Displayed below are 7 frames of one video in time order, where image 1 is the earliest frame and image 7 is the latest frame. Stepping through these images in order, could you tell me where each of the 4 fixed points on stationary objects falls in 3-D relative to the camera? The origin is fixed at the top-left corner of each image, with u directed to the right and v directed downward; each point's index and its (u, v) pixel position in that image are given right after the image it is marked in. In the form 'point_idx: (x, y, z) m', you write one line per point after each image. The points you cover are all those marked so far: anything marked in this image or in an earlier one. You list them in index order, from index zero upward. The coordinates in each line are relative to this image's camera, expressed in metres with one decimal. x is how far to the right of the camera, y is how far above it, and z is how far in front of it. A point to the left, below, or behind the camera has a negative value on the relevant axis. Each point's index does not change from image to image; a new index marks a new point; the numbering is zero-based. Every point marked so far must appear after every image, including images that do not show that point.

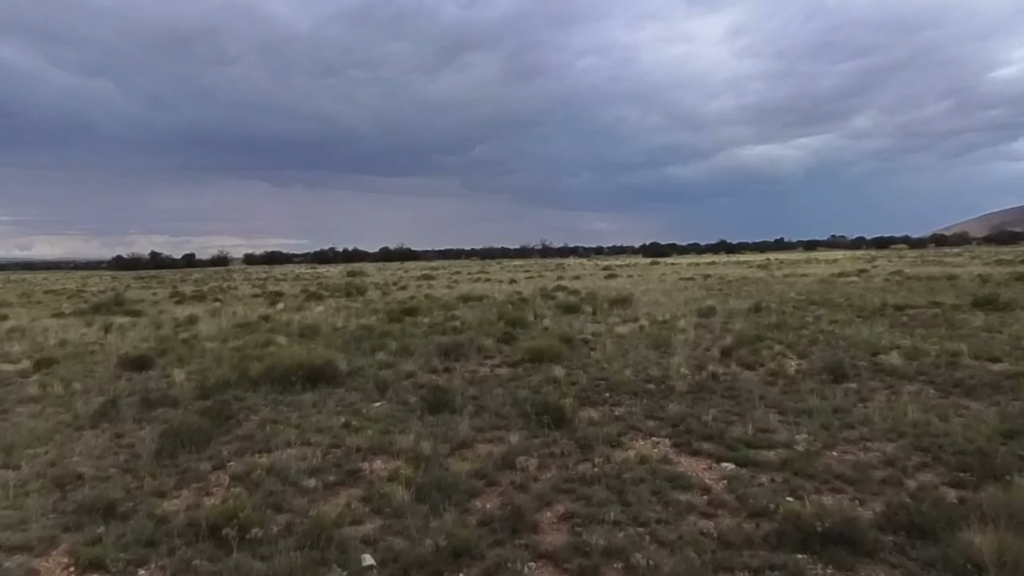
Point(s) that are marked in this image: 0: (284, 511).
0: (-3.1, -3.0, +6.7) m
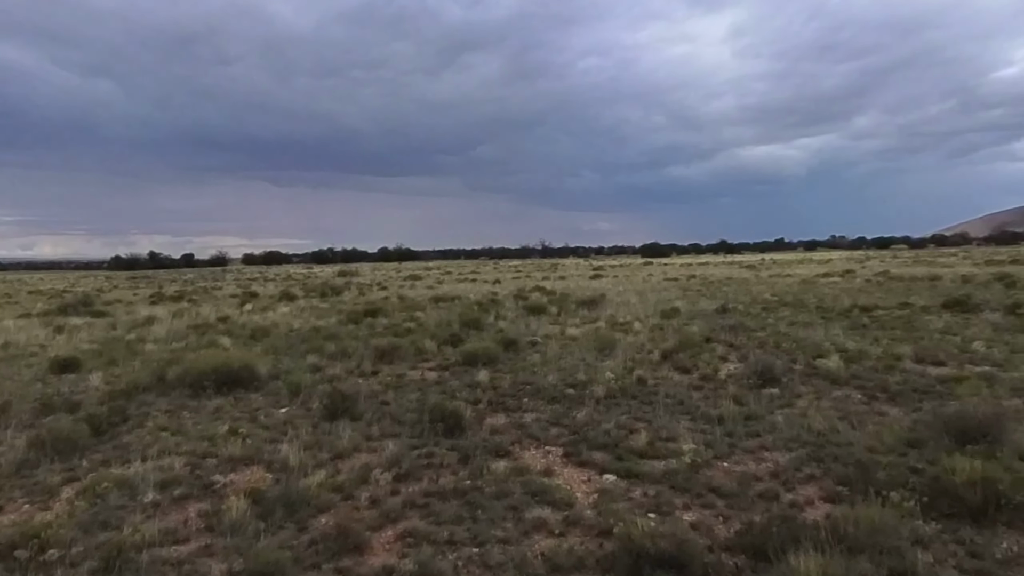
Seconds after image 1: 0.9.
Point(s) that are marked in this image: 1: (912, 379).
0: (-5.1, -3.0, +6.3) m
1: (+9.8, -2.2, +12.2) m
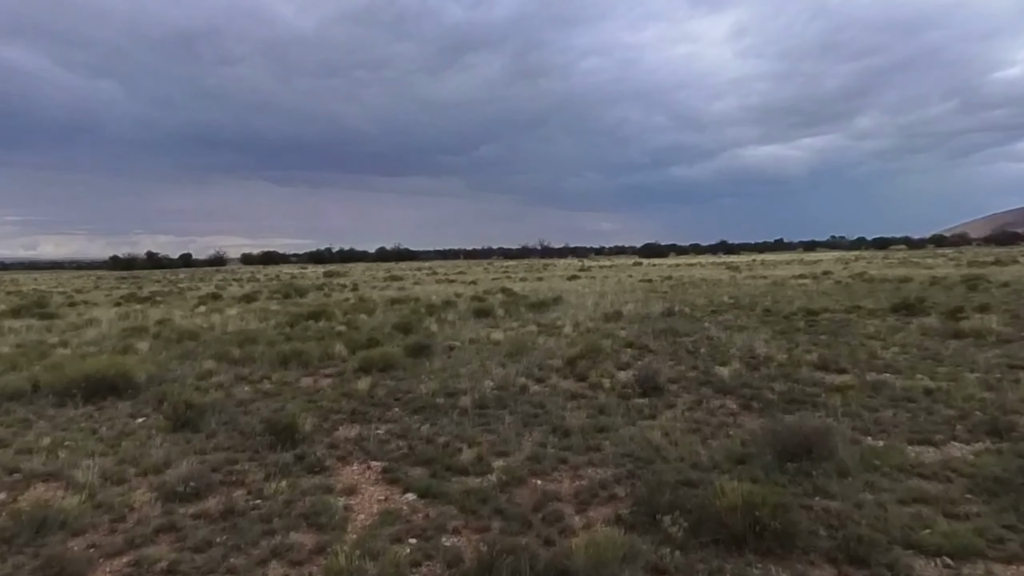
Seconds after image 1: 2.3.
0: (-8.1, -3.2, +5.9) m
1: (+6.8, -2.3, +11.8) m
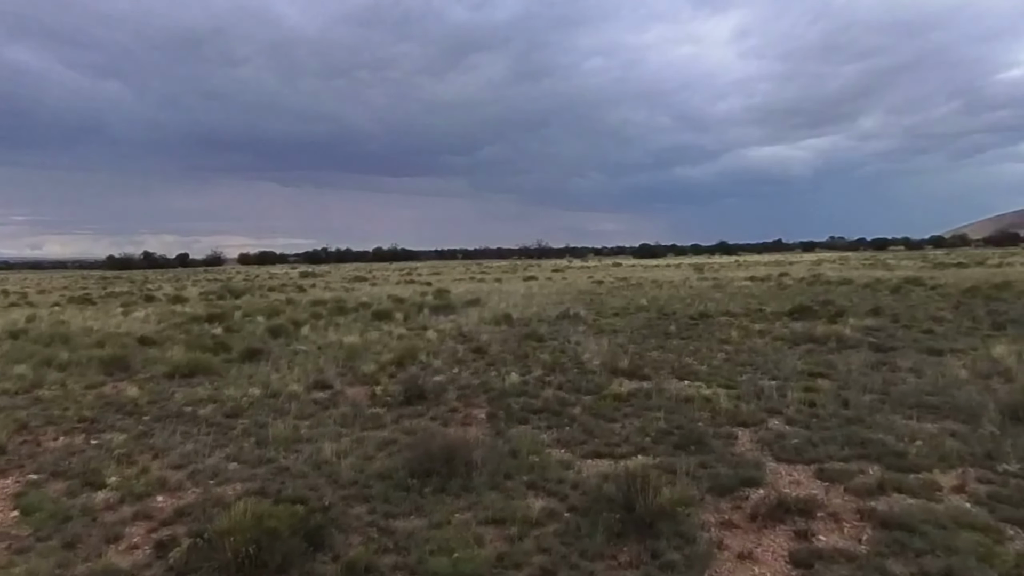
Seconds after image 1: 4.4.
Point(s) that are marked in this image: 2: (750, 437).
0: (-13.5, -3.2, +5.6) m
1: (+1.3, -2.5, +11.5) m
2: (+4.2, -2.6, +8.7) m
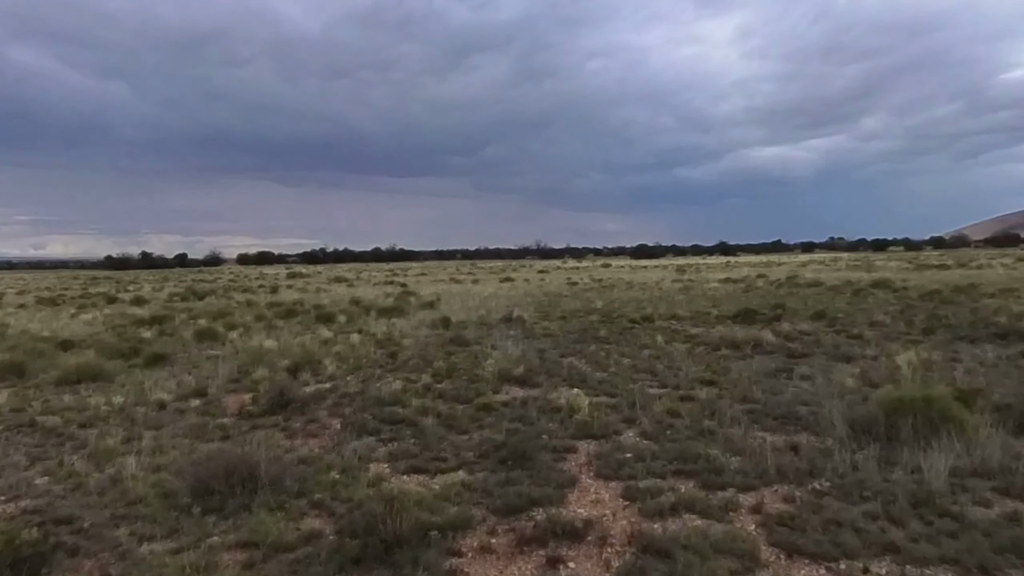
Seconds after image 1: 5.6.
0: (-16.4, -3.4, +5.3) m
1: (-1.6, -2.6, +11.2) m
2: (+1.3, -2.7, +8.4) m
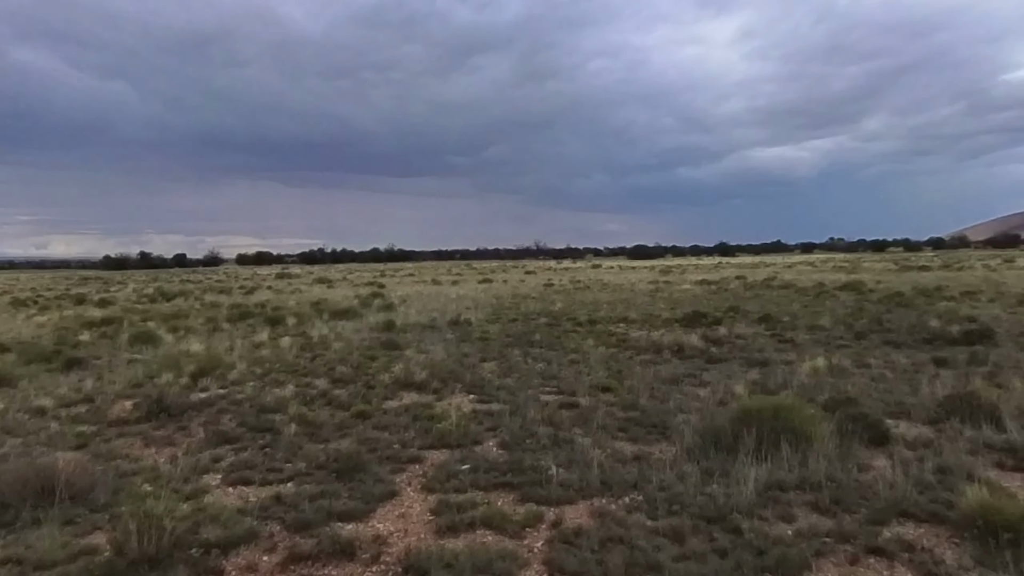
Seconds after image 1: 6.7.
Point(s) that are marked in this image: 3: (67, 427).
0: (-19.0, -3.5, +5.1) m
1: (-4.2, -2.7, +11.1) m
2: (-1.3, -2.9, +8.3) m
3: (-9.1, -2.9, +10.3) m
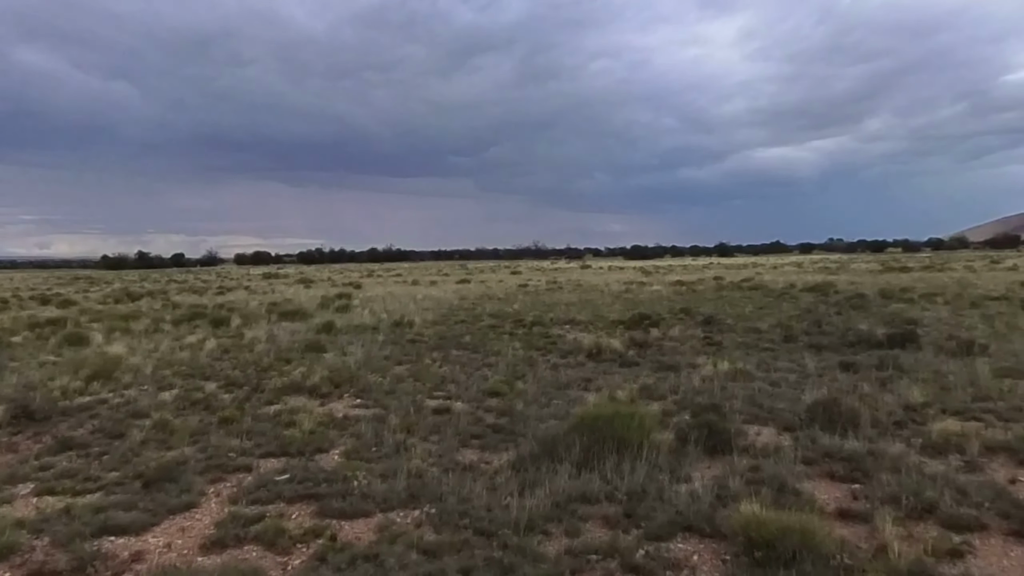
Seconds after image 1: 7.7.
0: (-21.8, -3.5, +4.9) m
1: (-6.9, -2.8, +10.8) m
2: (-4.0, -2.9, +8.0) m
3: (-11.8, -2.9, +10.1) m
